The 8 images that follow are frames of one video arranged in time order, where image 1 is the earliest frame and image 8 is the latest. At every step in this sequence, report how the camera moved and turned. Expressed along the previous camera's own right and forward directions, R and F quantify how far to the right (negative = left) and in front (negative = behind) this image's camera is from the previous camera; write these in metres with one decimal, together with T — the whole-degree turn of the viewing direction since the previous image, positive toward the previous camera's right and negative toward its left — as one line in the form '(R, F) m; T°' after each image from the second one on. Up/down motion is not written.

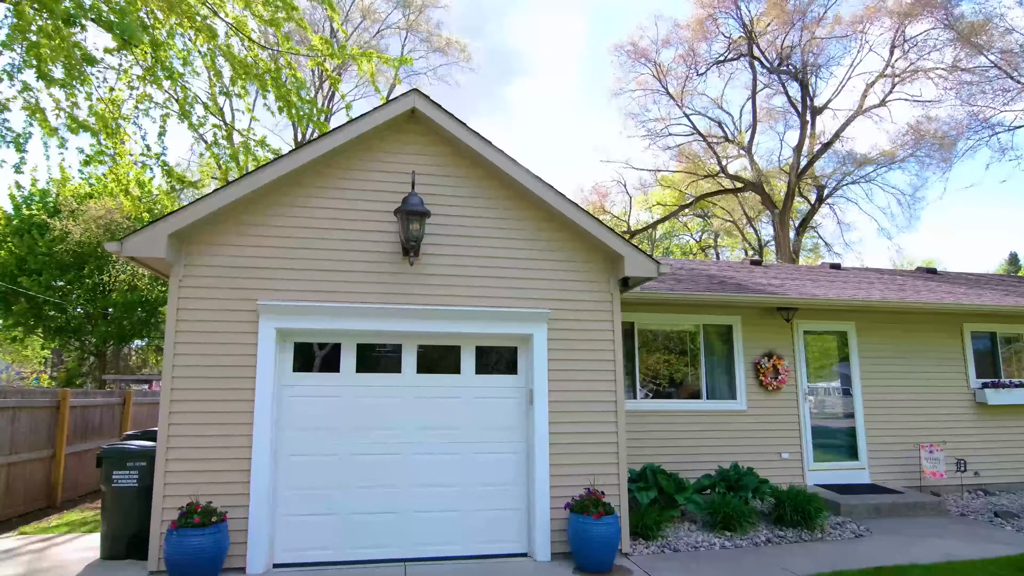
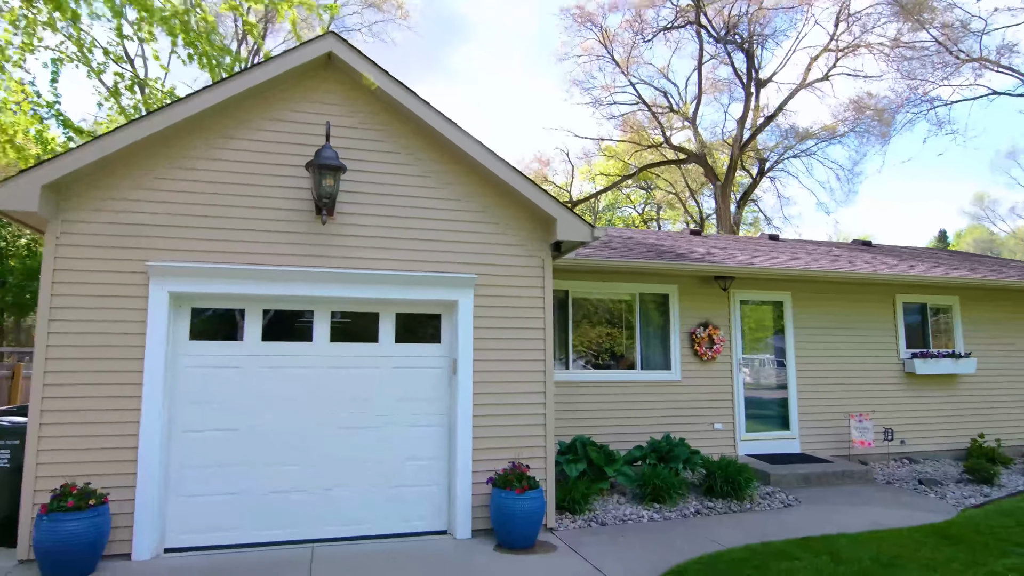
(+0.3, +0.4) m; +4°
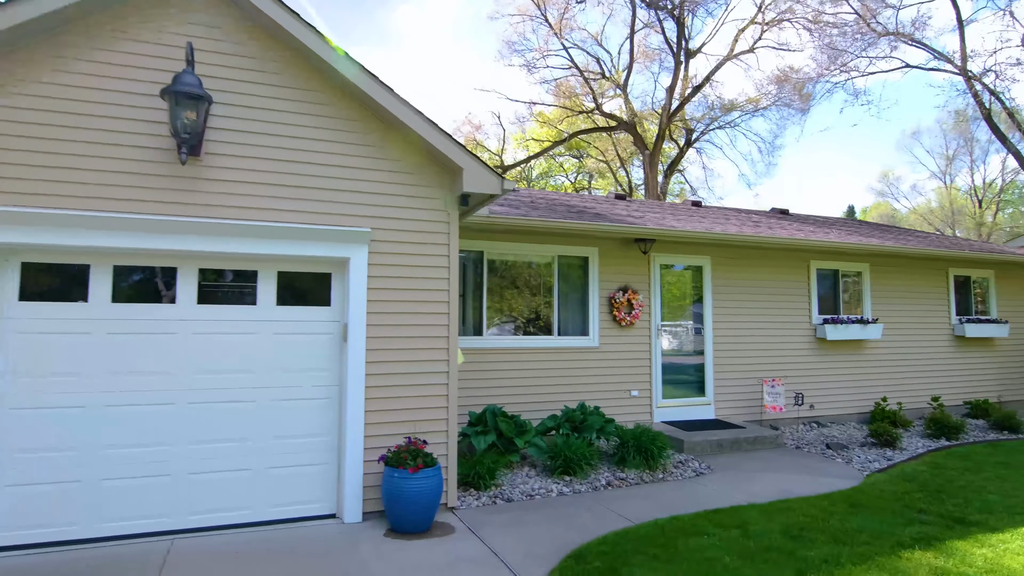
(+0.2, +0.5) m; +6°
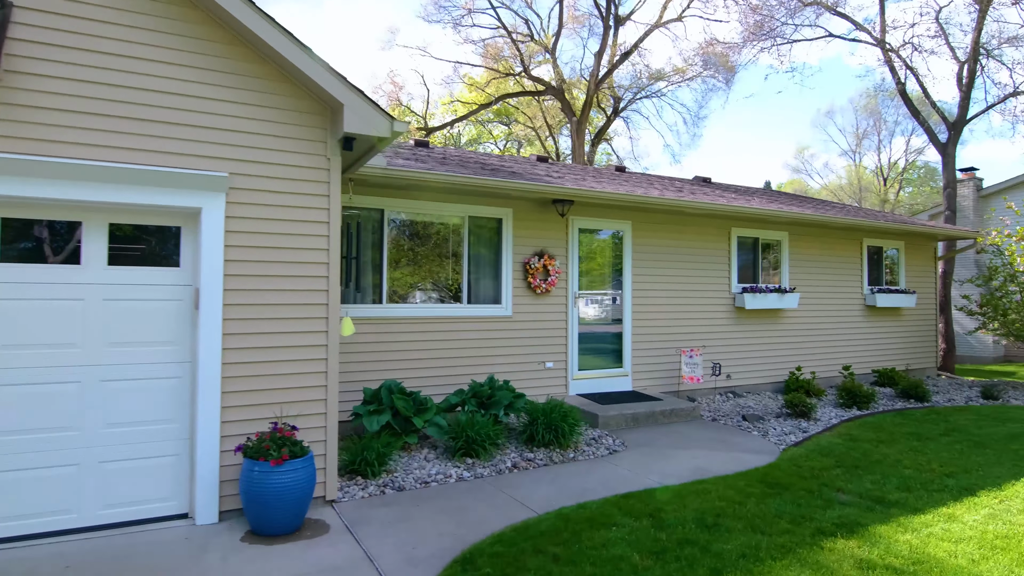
(+0.3, +0.6) m; +6°
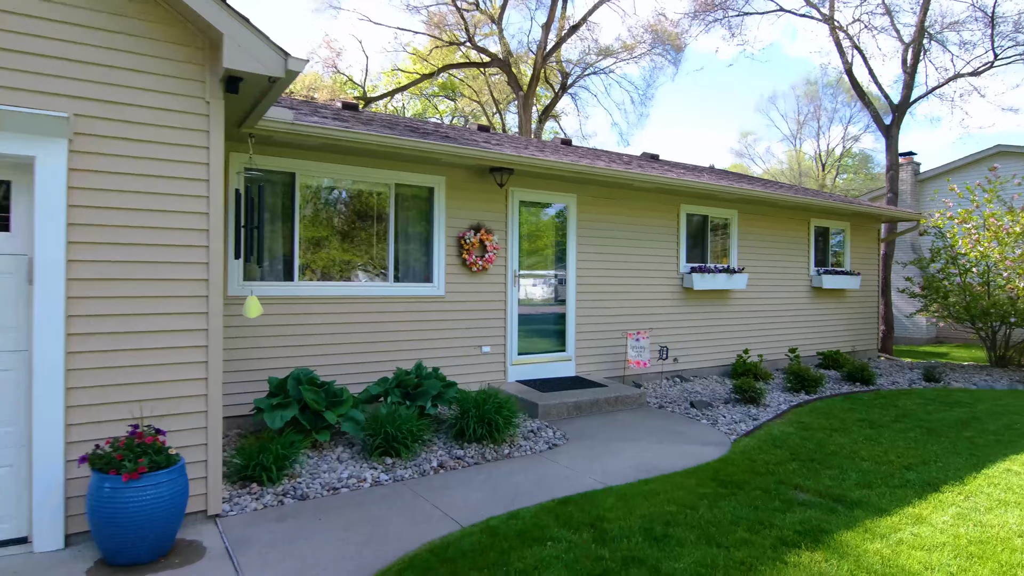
(+0.1, +0.6) m; +5°
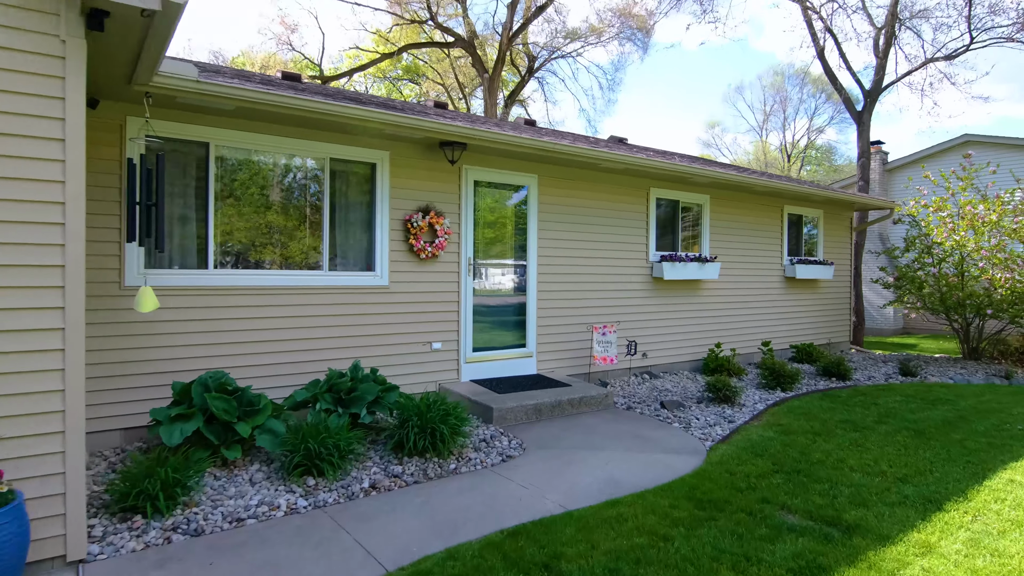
(+0.1, +0.6) m; +3°
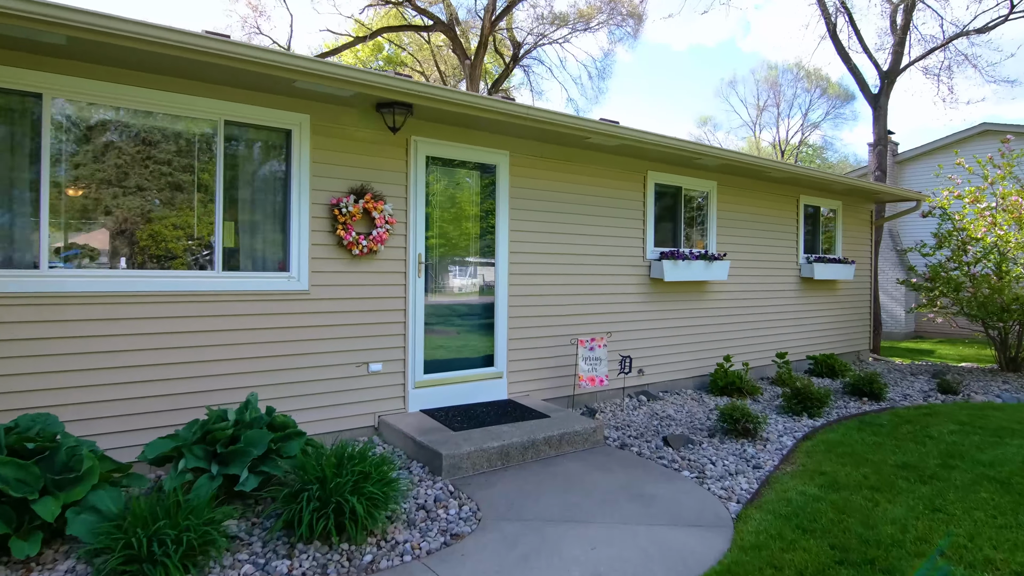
(+0.2, +1.3) m; +1°
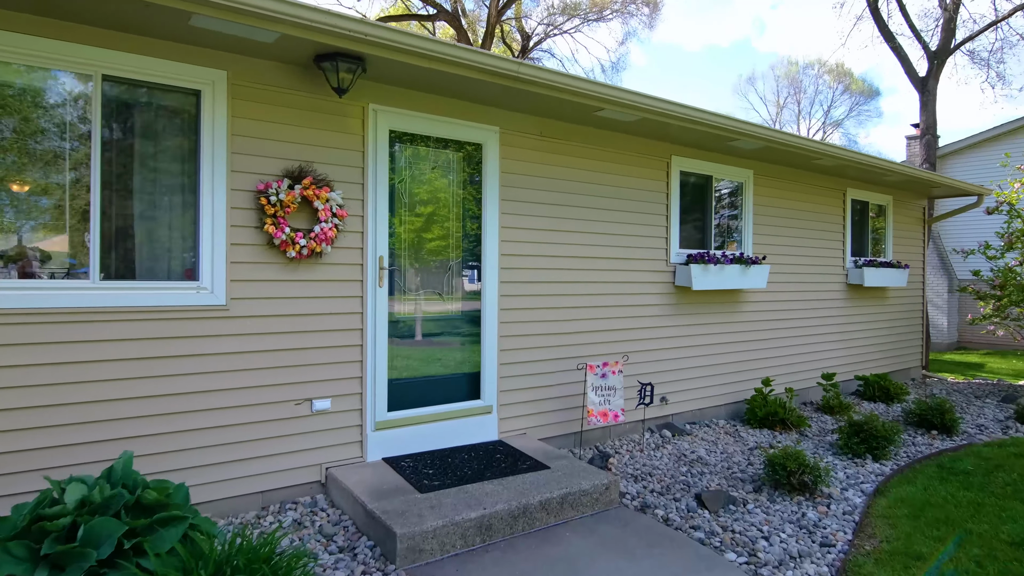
(+0.1, +1.0) m; -1°
